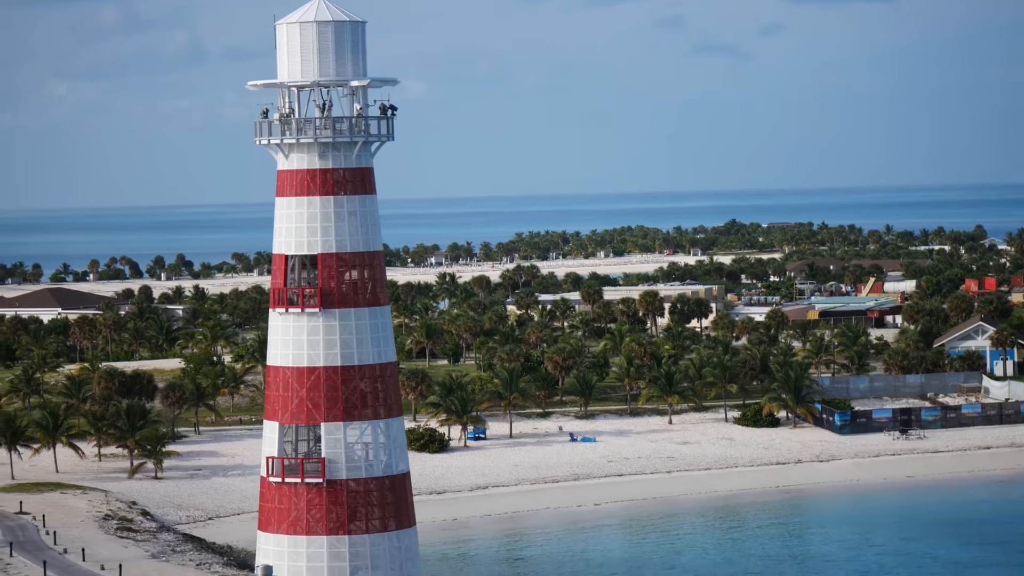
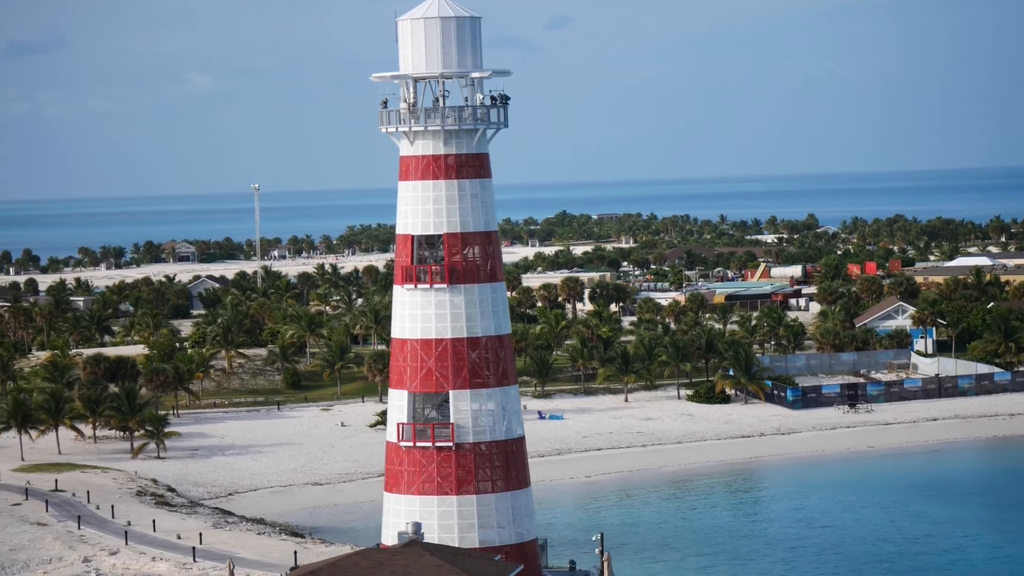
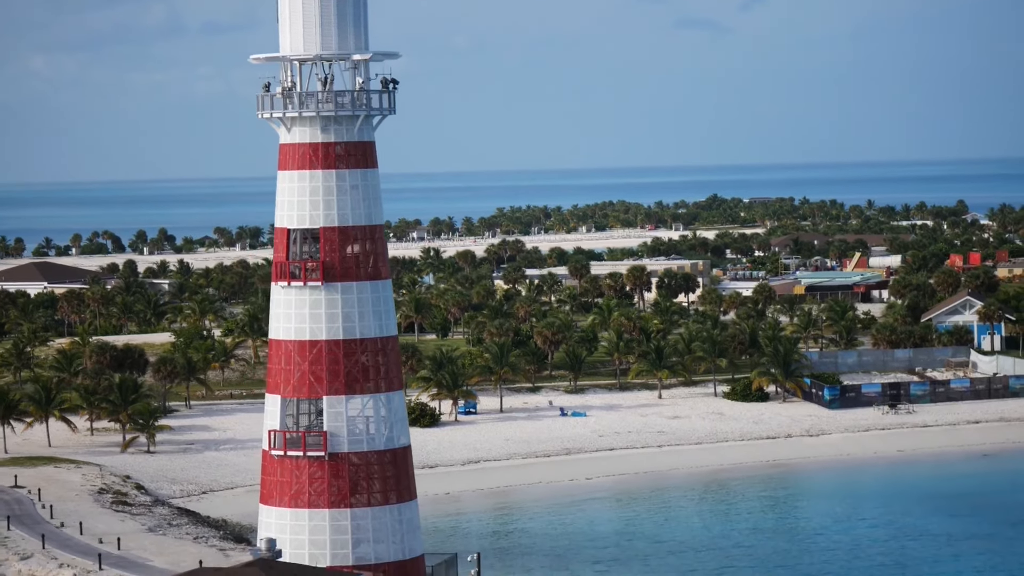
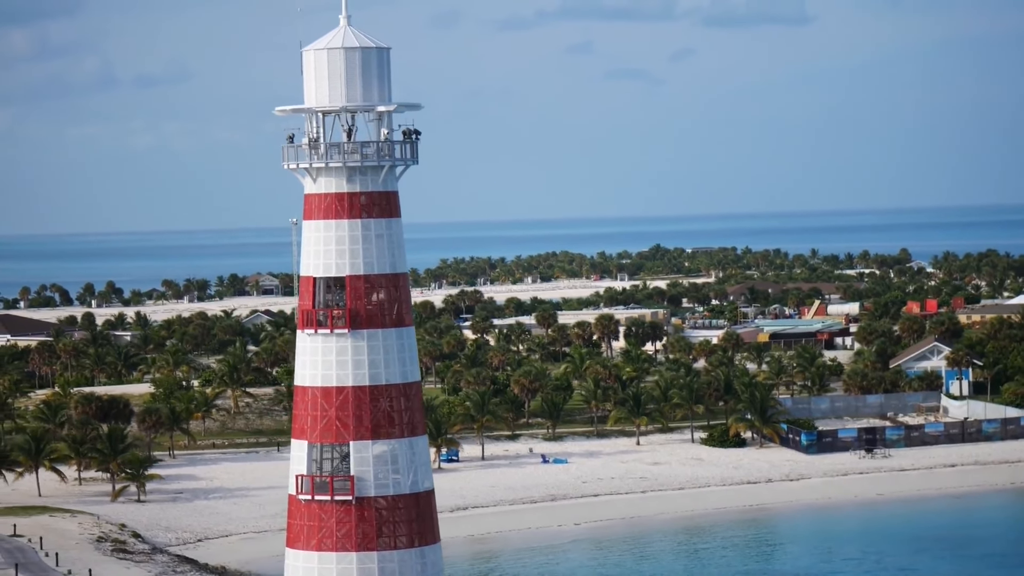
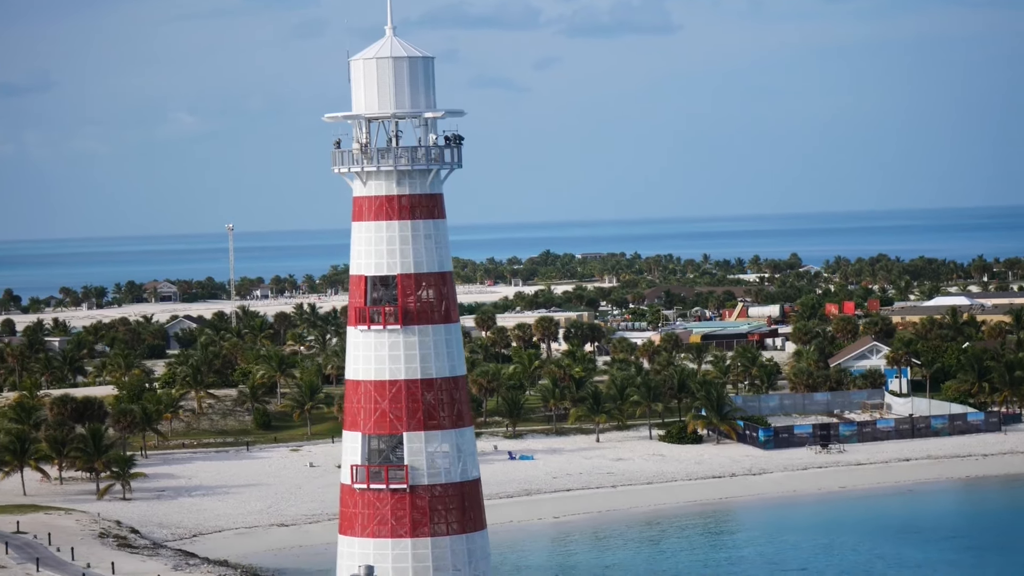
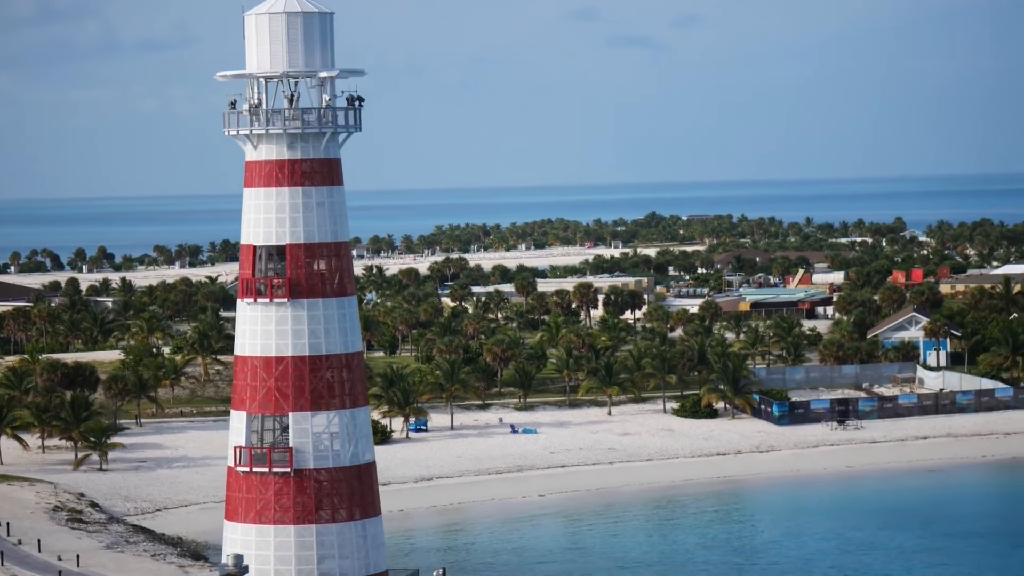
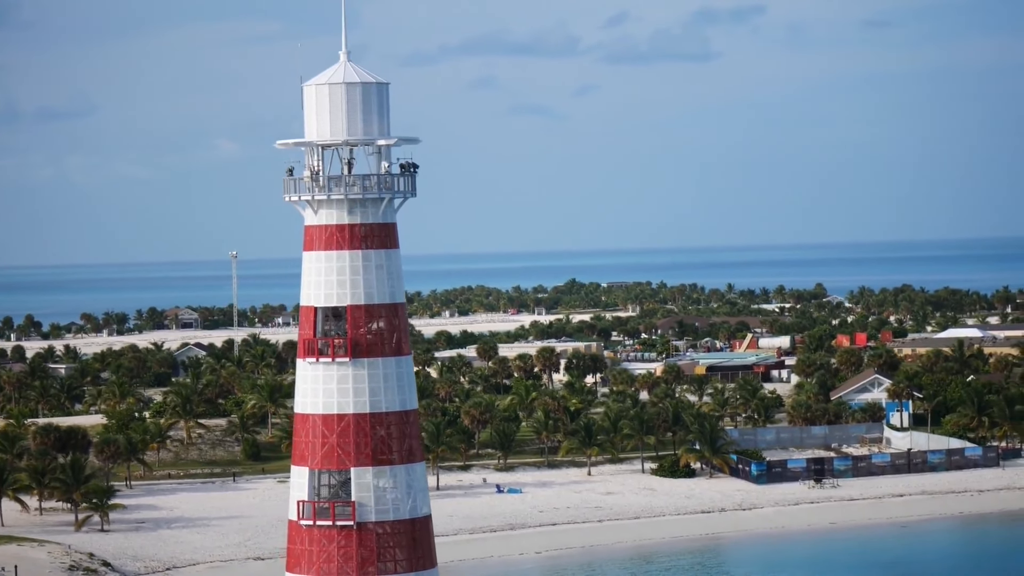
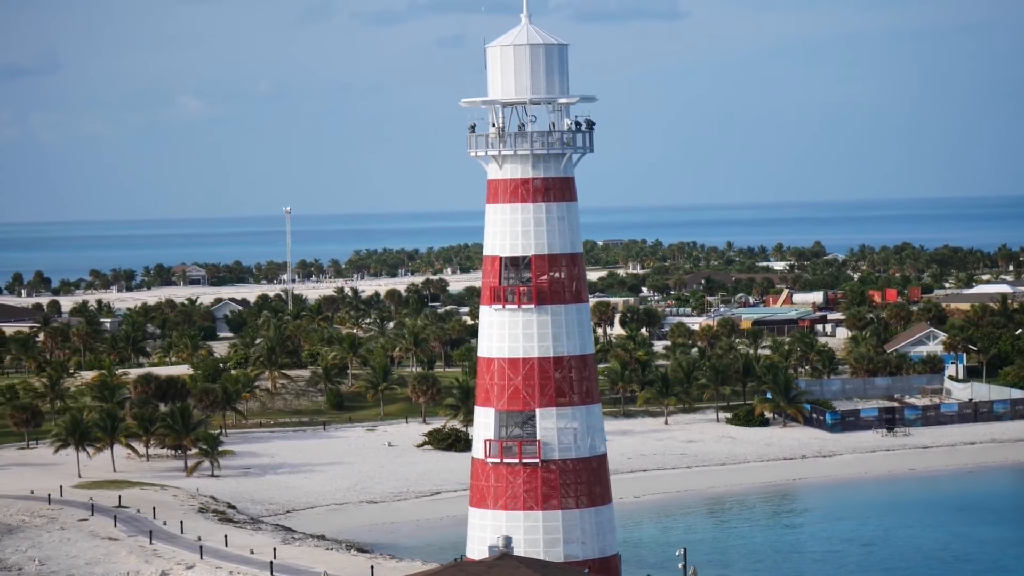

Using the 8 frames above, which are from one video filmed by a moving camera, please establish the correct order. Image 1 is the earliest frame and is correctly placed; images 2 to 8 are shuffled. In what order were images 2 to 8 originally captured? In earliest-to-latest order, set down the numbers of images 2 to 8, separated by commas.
3, 6, 4, 7, 5, 2, 8
